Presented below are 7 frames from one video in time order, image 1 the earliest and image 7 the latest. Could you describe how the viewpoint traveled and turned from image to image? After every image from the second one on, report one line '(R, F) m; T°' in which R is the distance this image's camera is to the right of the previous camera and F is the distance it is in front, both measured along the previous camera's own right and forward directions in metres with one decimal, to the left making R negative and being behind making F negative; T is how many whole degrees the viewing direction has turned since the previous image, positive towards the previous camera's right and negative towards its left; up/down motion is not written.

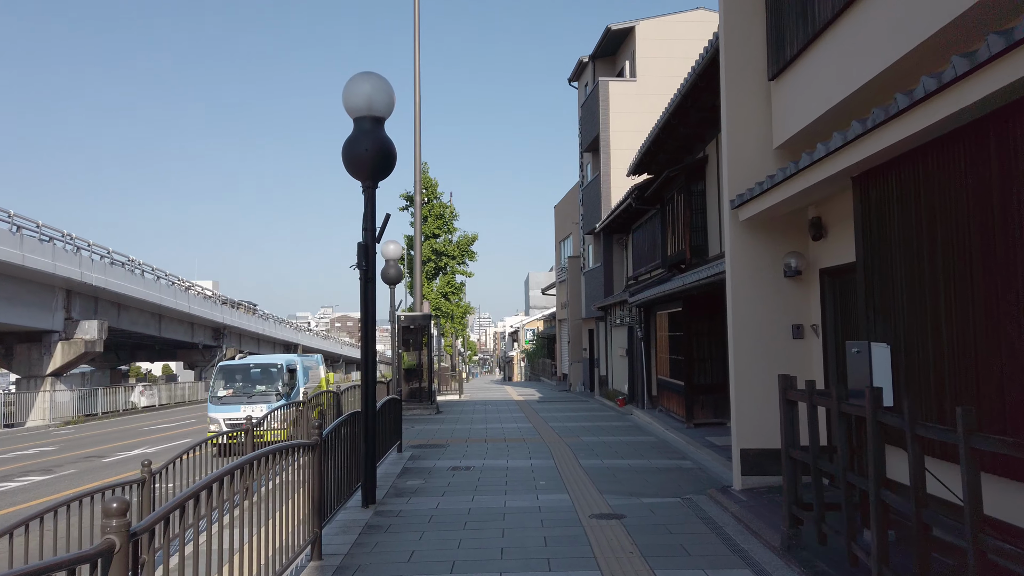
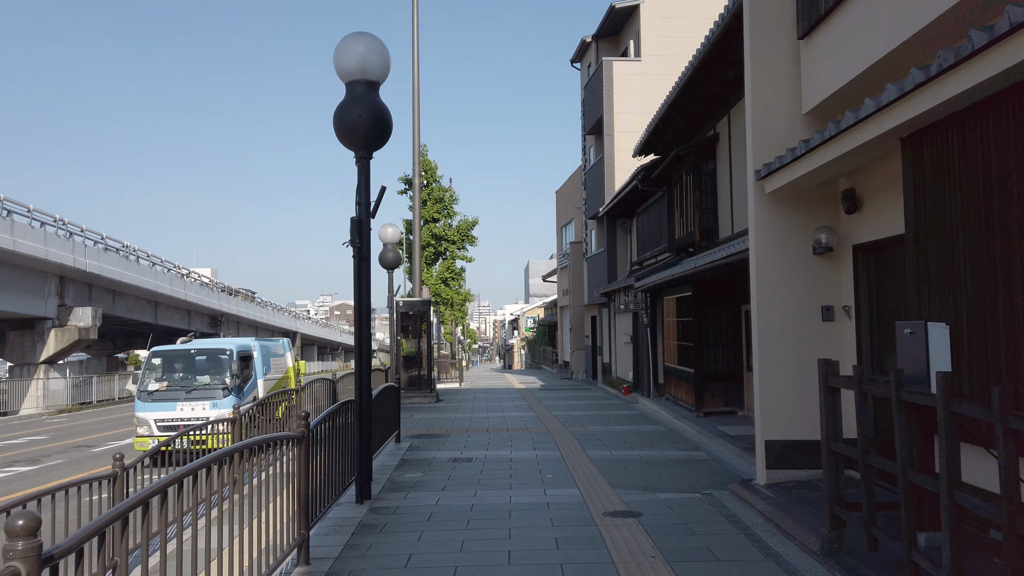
(-0.1, +0.6) m; 0°
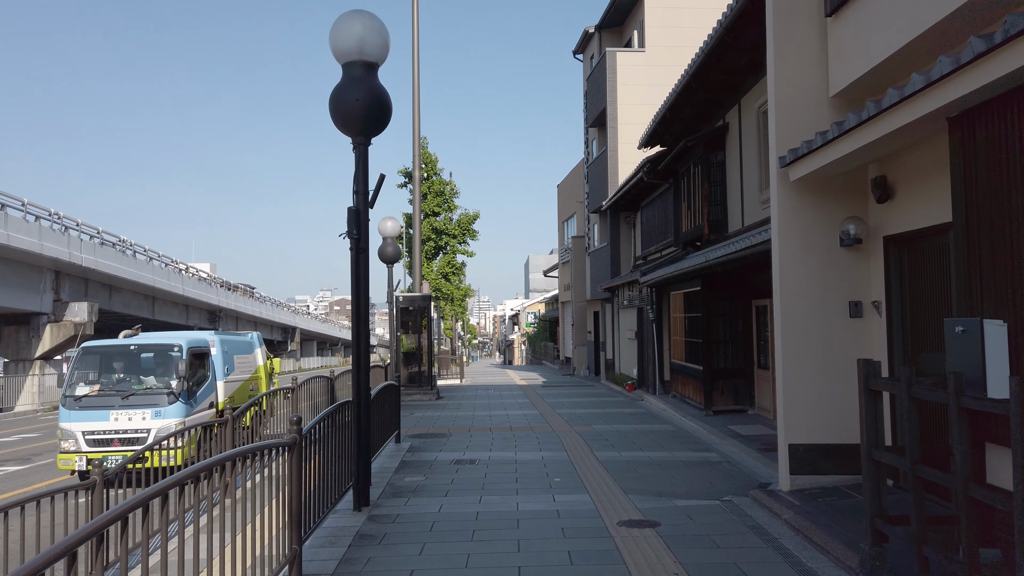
(-0.1, +0.4) m; 0°
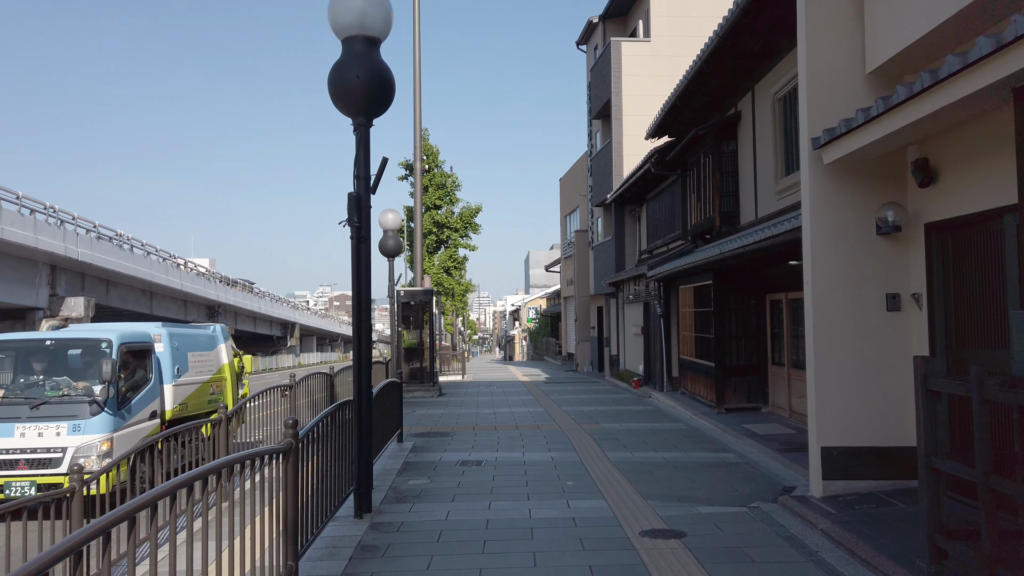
(-0.1, +0.4) m; 0°
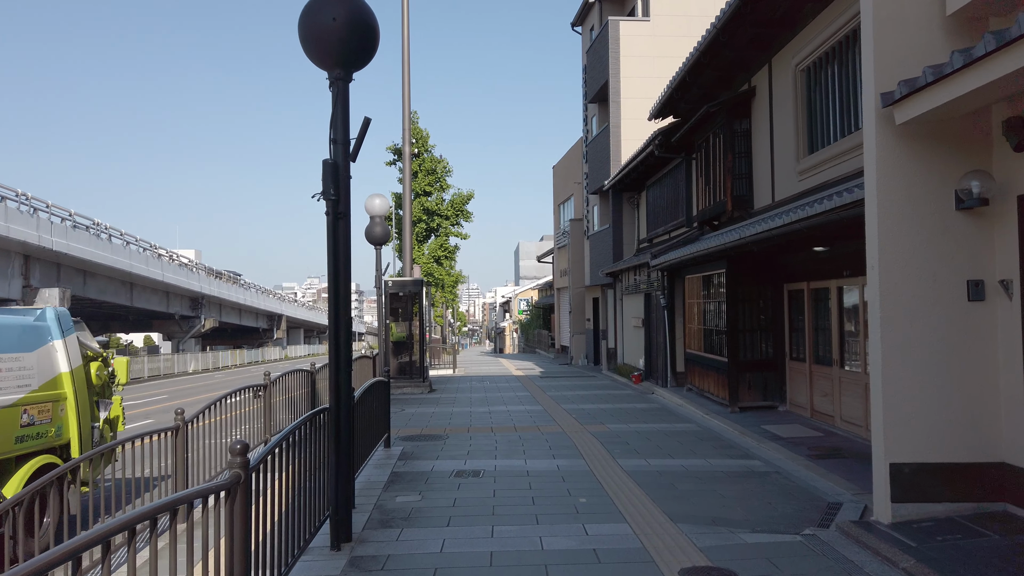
(-0.1, +1.0) m; +1°
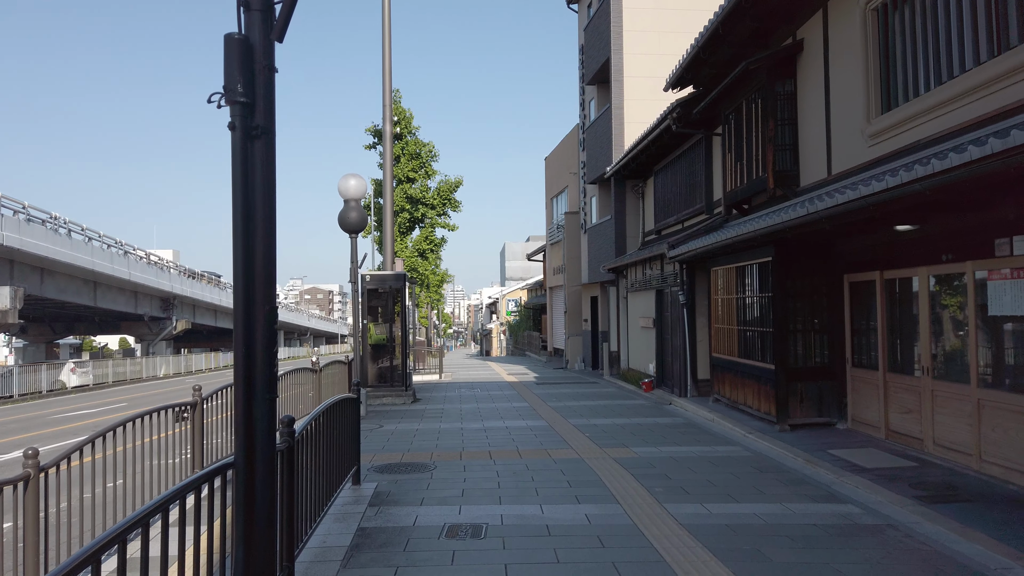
(-0.2, +2.1) m; +1°
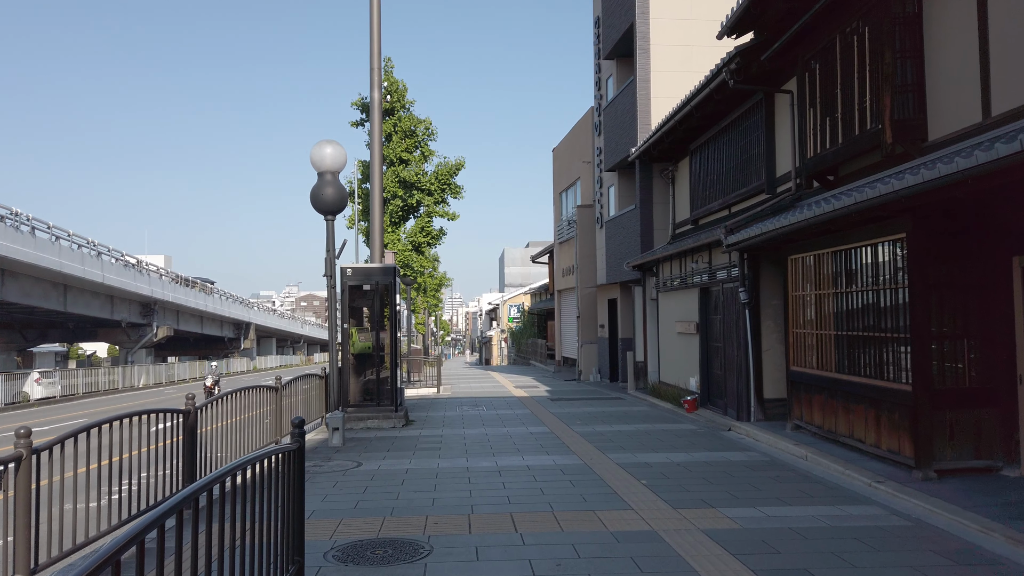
(-0.3, +2.8) m; 0°
